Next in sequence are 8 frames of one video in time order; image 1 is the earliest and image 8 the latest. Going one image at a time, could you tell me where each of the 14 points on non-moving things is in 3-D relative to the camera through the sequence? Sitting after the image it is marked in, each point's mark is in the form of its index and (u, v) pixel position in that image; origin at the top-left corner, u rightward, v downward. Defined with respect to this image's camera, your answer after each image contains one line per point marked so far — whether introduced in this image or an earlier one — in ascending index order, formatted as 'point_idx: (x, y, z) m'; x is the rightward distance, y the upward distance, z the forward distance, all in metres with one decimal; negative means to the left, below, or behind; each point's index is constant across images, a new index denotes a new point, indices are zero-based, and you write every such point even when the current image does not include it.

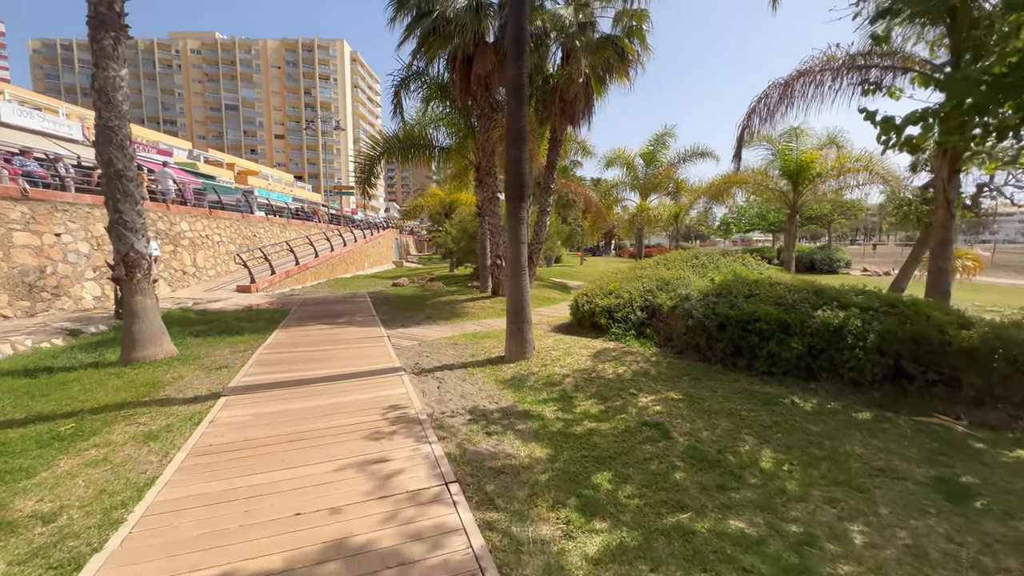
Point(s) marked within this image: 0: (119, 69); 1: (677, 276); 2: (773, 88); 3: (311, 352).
0: (-4.9, +2.7, +5.6) m
1: (+2.7, +0.2, +7.5) m
2: (+3.9, +3.0, +6.7) m
3: (-2.8, -0.9, +6.2) m
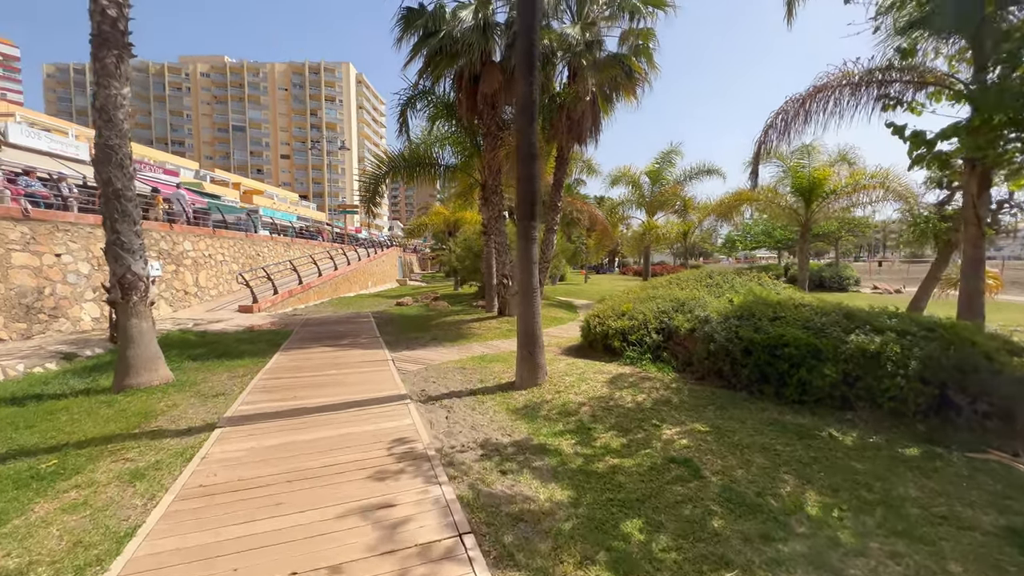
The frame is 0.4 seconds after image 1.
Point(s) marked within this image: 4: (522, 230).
0: (-4.7, +2.4, +5.5) m
1: (+2.9, -0.2, +7.2) m
2: (+4.0, +2.7, +6.5) m
3: (-2.6, -1.2, +5.9) m
4: (+0.1, +0.7, +5.4) m
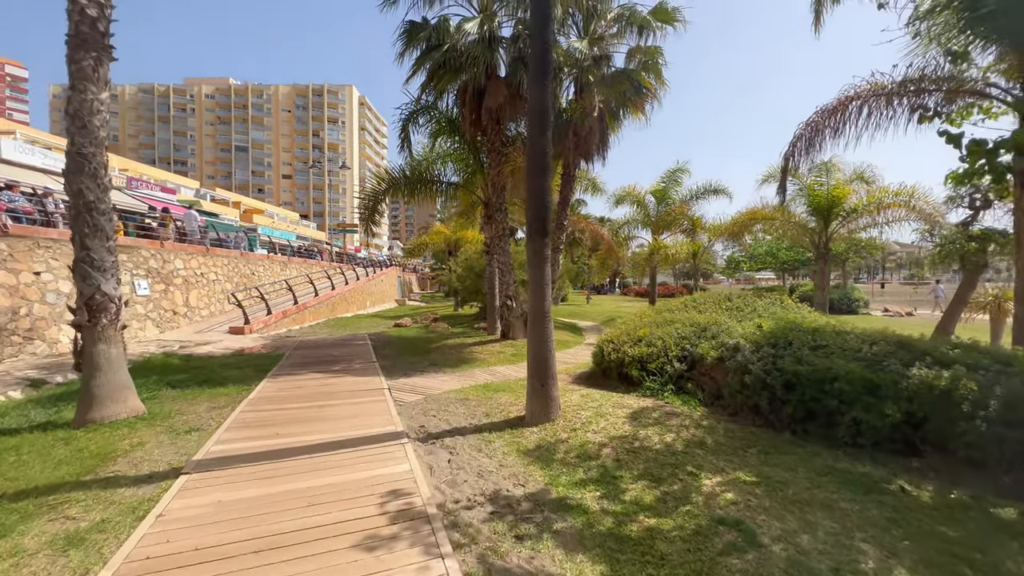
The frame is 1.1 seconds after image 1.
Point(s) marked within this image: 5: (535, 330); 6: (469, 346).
0: (-4.6, +2.2, +5.0) m
1: (+3.0, -0.5, +6.7) m
2: (+4.1, +2.3, +6.1) m
3: (-2.5, -1.5, +5.4) m
4: (+0.2, +0.4, +4.9) m
5: (+0.2, -0.4, +4.9) m
6: (-1.0, -1.4, +10.5) m
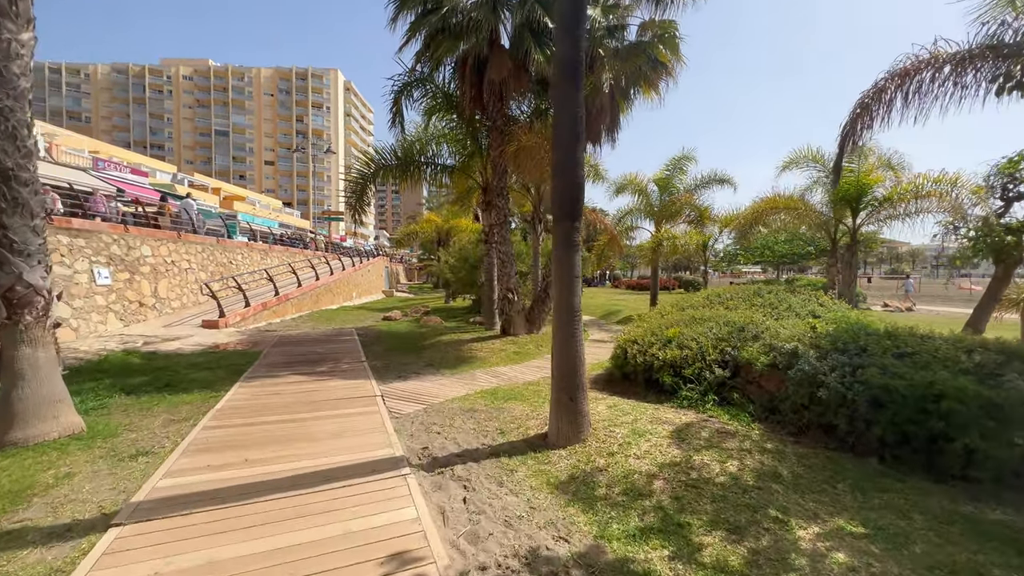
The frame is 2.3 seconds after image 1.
0: (-4.4, +2.3, +4.0) m
1: (+3.1, -0.4, +5.9) m
2: (+4.3, +2.4, +5.3) m
3: (-2.3, -1.4, +4.5) m
4: (+0.4, +0.5, +4.1) m
5: (+0.4, -0.4, +4.1) m
6: (-1.0, -1.2, +9.6) m
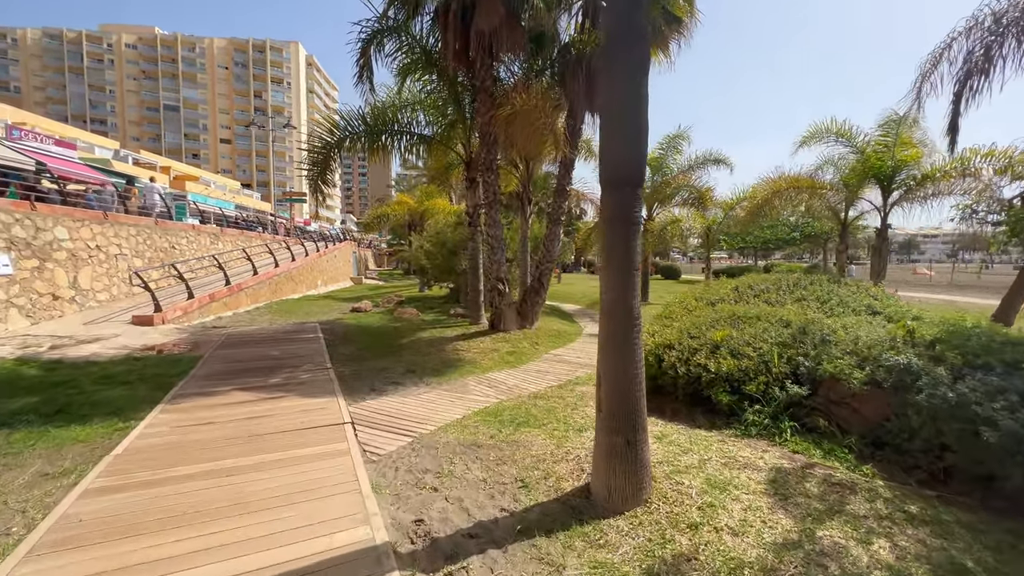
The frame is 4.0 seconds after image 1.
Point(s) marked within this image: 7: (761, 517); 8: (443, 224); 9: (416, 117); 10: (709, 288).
0: (-4.2, +2.3, +2.4) m
1: (+3.2, -0.3, +4.8) m
2: (+4.4, +2.5, +4.3) m
3: (-2.2, -1.3, +3.1) m
4: (+0.6, +0.5, +2.8) m
5: (+0.6, -0.4, +2.9) m
6: (-1.1, -1.0, +8.3) m
7: (+1.5, -1.3, +2.7) m
8: (-2.2, +2.0, +14.2) m
9: (-2.1, +3.7, +9.8) m
10: (+3.2, 0.0, +7.3) m
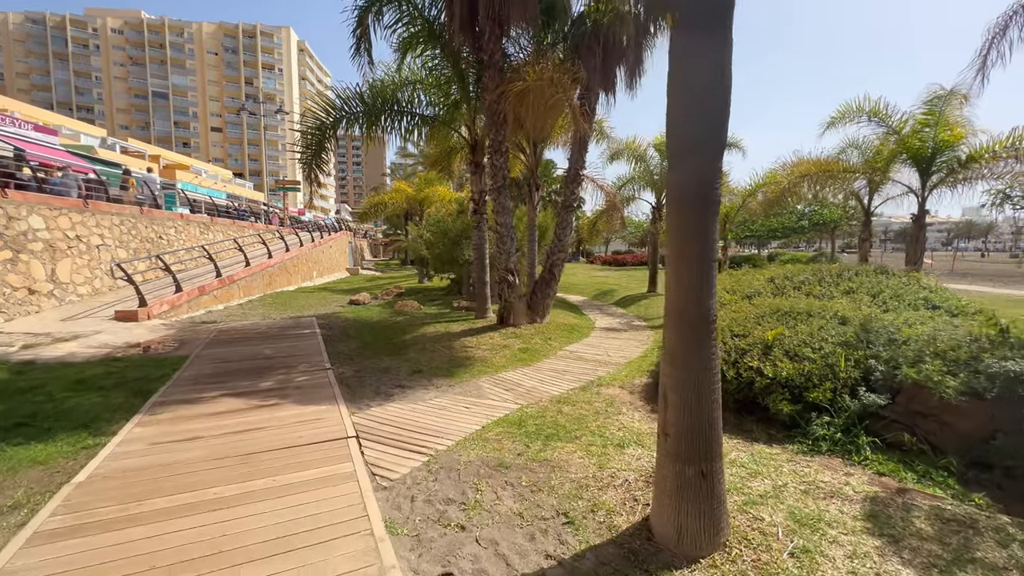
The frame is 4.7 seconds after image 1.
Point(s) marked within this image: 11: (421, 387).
0: (-3.9, +2.3, +1.7) m
1: (+3.4, -0.3, +4.3) m
2: (+4.7, +2.5, +3.7) m
3: (-1.9, -1.3, +2.5) m
4: (+0.9, +0.5, +2.2) m
5: (+0.9, -0.3, +2.3) m
6: (-0.9, -0.8, +7.7) m
7: (+1.7, -1.3, +2.1) m
8: (-2.0, +2.2, +13.6) m
9: (-1.9, +3.9, +9.2) m
10: (+3.4, +0.1, +6.8) m
11: (-1.1, -1.2, +5.4) m
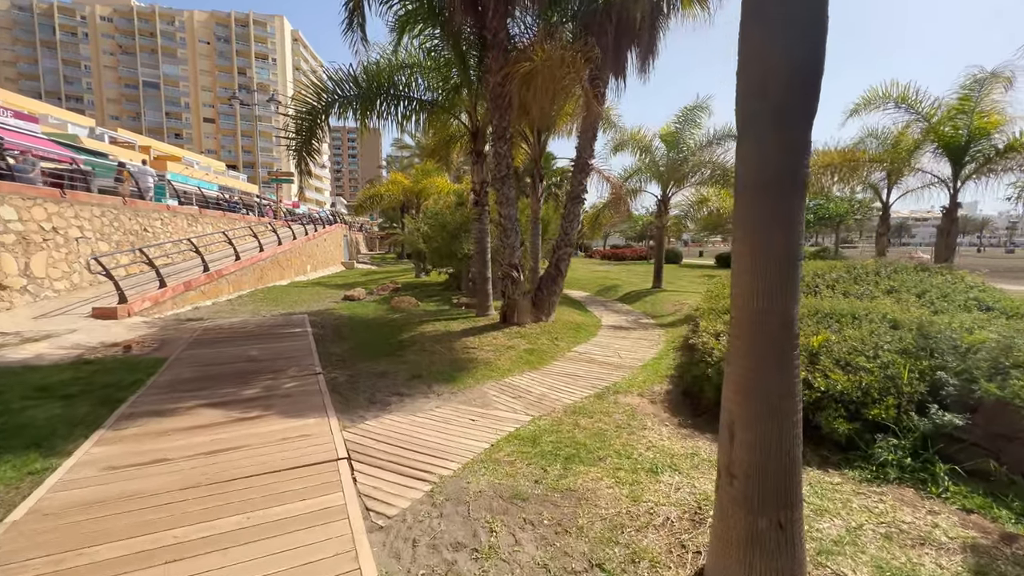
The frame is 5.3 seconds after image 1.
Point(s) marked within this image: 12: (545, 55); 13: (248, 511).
0: (-3.8, +2.2, +1.2) m
1: (+3.5, -0.3, +3.9) m
2: (+4.8, +2.5, +3.2) m
3: (-1.8, -1.3, +2.0) m
4: (+1.0, +0.5, +1.8) m
5: (+1.0, -0.4, +1.8) m
6: (-0.8, -0.8, +7.2) m
7: (+1.8, -1.3, +1.7) m
8: (-2.0, +2.4, +13.0) m
9: (-1.8, +4.0, +8.6) m
10: (+3.5, +0.2, +6.3) m
11: (-1.0, -1.1, +4.9) m
12: (+0.5, +3.4, +6.6) m
13: (-1.5, -1.3, +2.6) m
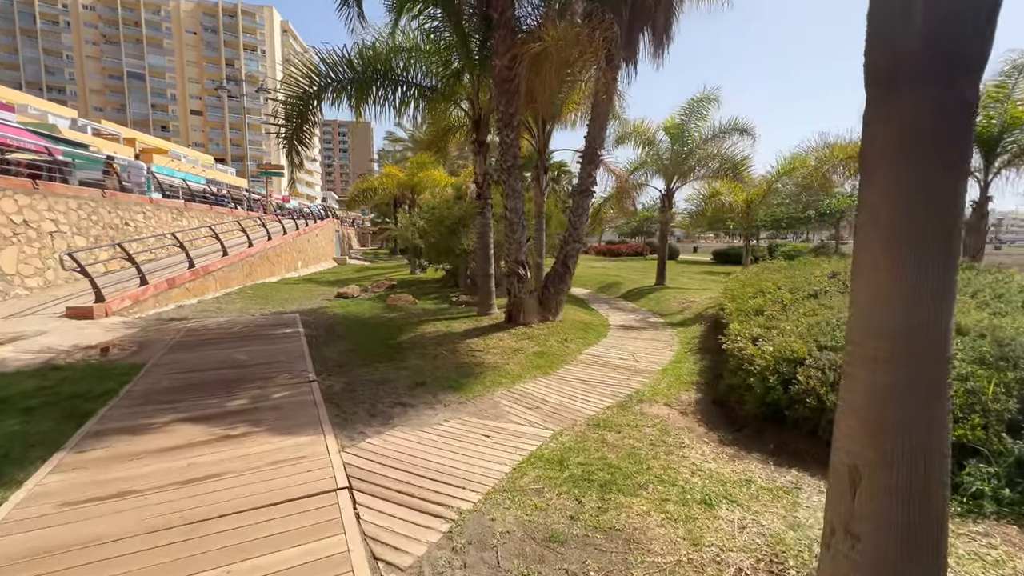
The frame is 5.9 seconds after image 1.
0: (-3.6, +2.2, +0.6) m
1: (+3.7, -0.3, +3.5) m
2: (+4.9, +2.5, +2.8) m
3: (-1.6, -1.4, +1.6) m
4: (+1.2, +0.5, +1.3) m
5: (+1.2, -0.4, +1.4) m
6: (-0.7, -0.8, +6.8) m
7: (+2.0, -1.4, +1.3) m
8: (-2.0, +2.5, +12.5) m
9: (-1.8, +4.0, +8.1) m
10: (+3.6, +0.2, +5.9) m
11: (-0.8, -1.1, +4.4) m
12: (+0.6, +3.5, +6.2) m
13: (-1.4, -1.3, +2.2) m
